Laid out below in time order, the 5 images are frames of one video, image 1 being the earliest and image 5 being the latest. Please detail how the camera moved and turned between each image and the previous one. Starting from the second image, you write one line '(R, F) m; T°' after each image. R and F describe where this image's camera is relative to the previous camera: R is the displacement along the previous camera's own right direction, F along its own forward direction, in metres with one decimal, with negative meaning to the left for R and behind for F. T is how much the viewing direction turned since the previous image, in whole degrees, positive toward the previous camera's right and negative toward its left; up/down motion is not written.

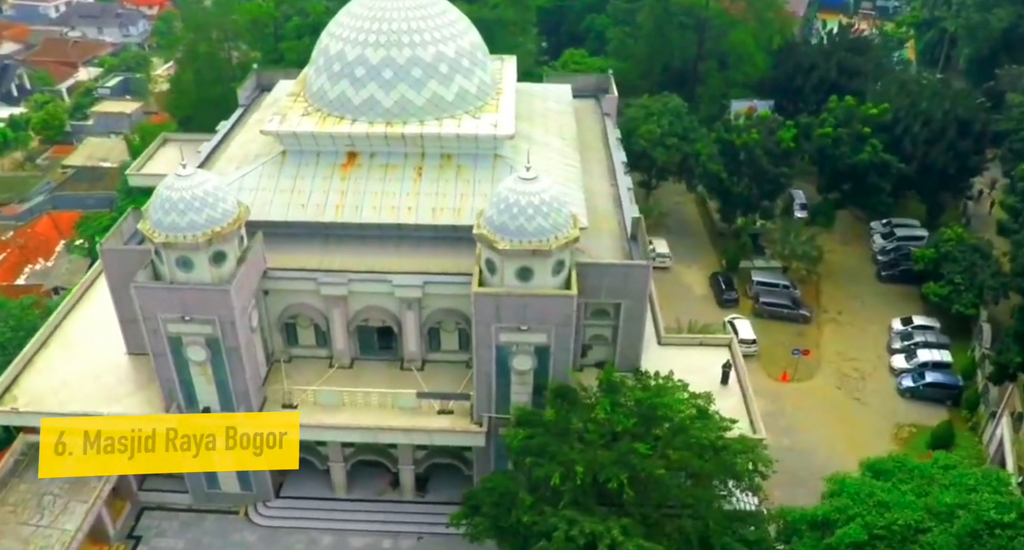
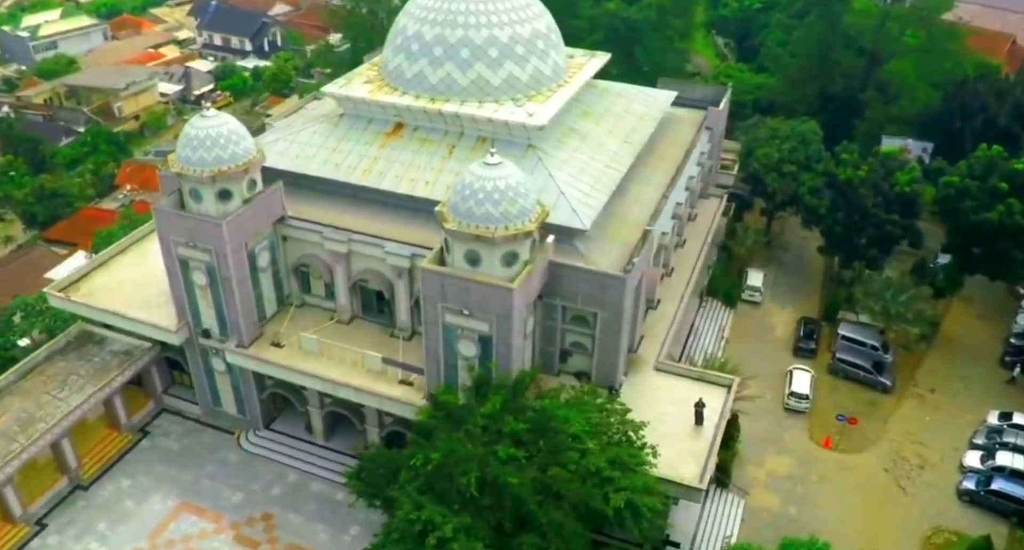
(+6.2, +1.2) m; -16°
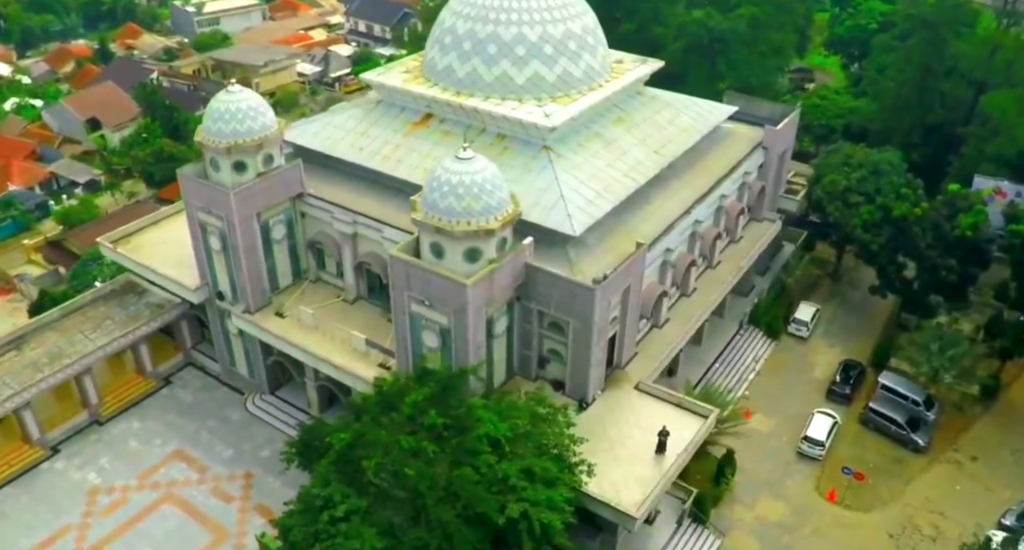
(+4.0, +0.5) m; -10°
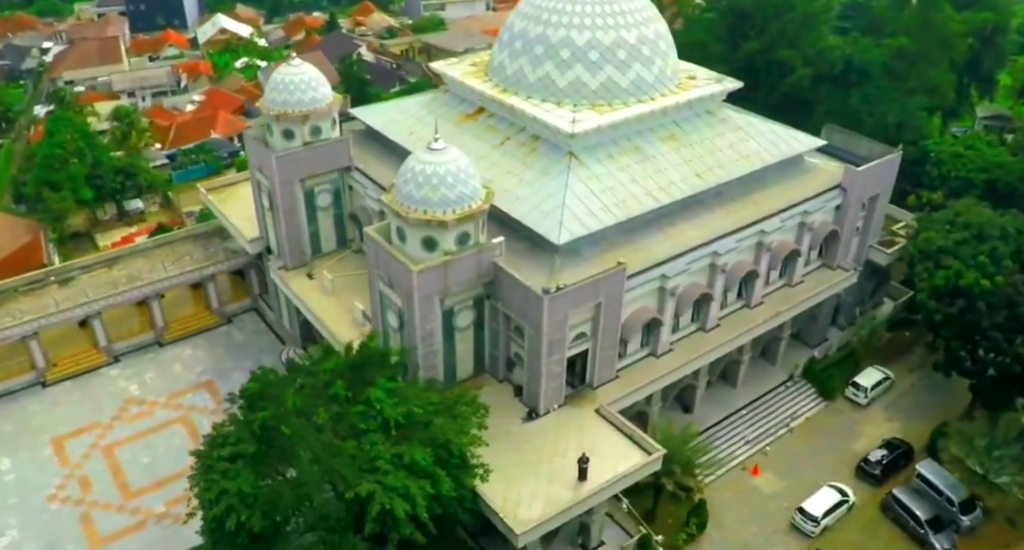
(+5.9, +0.8) m; -15°
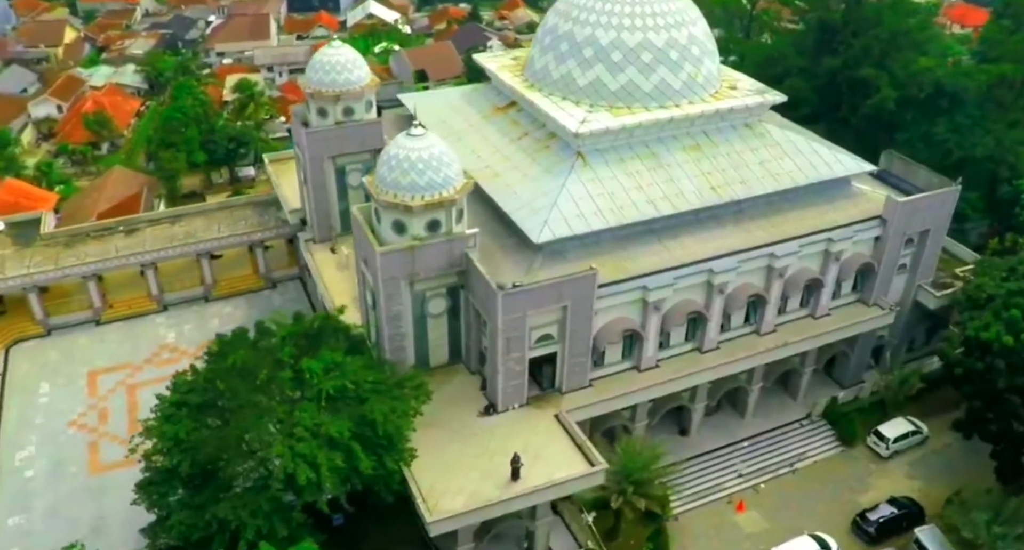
(+4.3, +0.4) m; -10°
